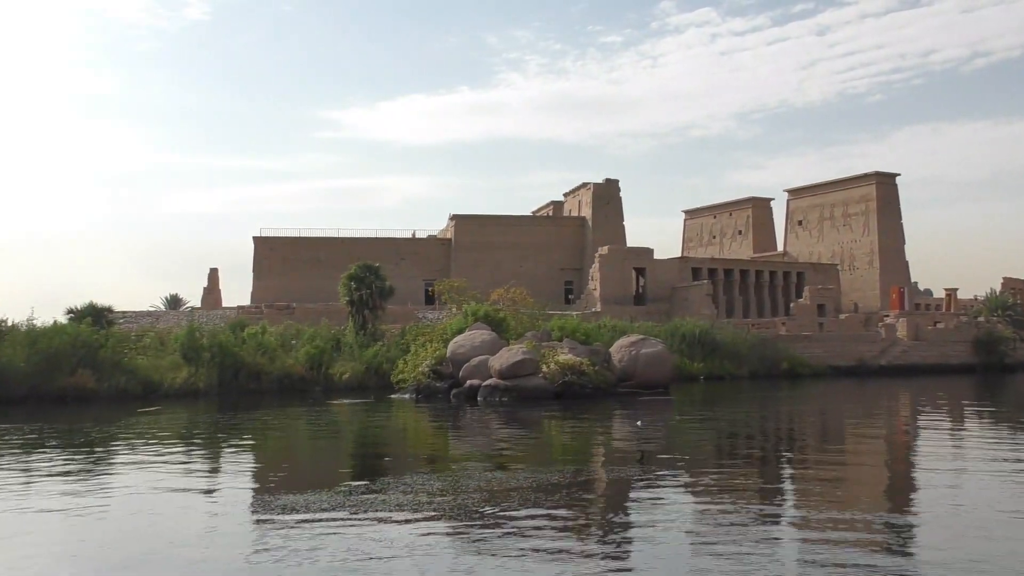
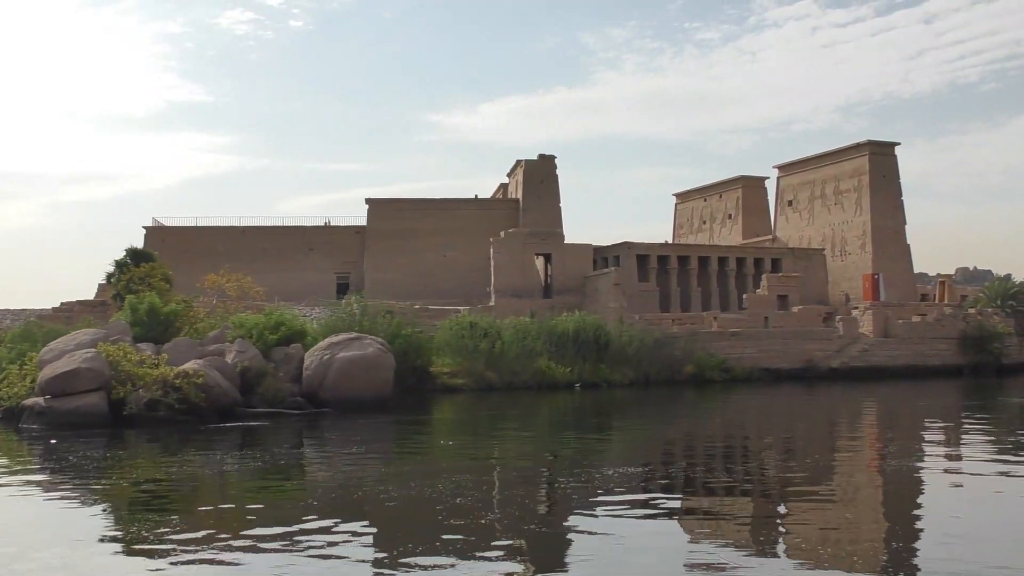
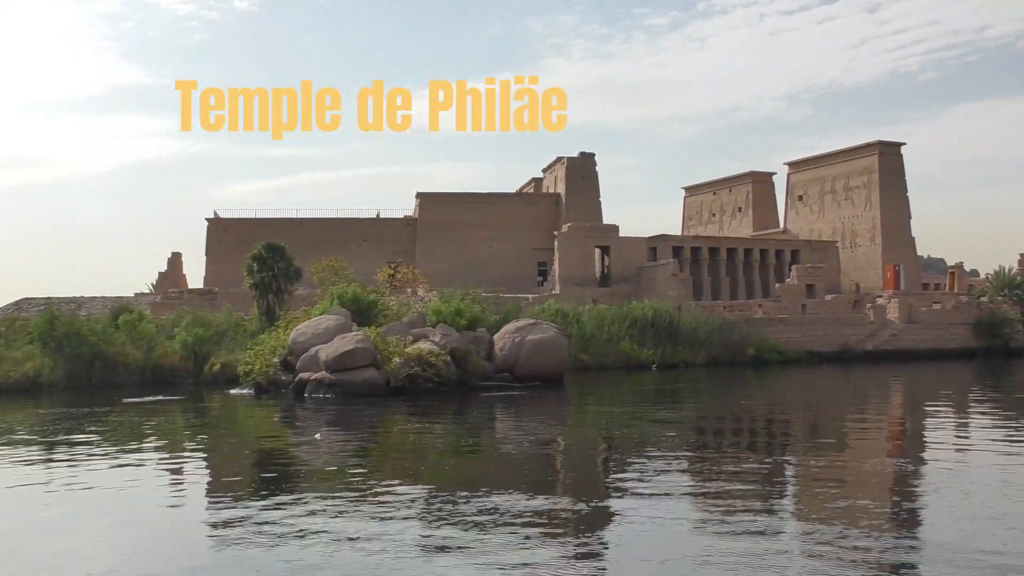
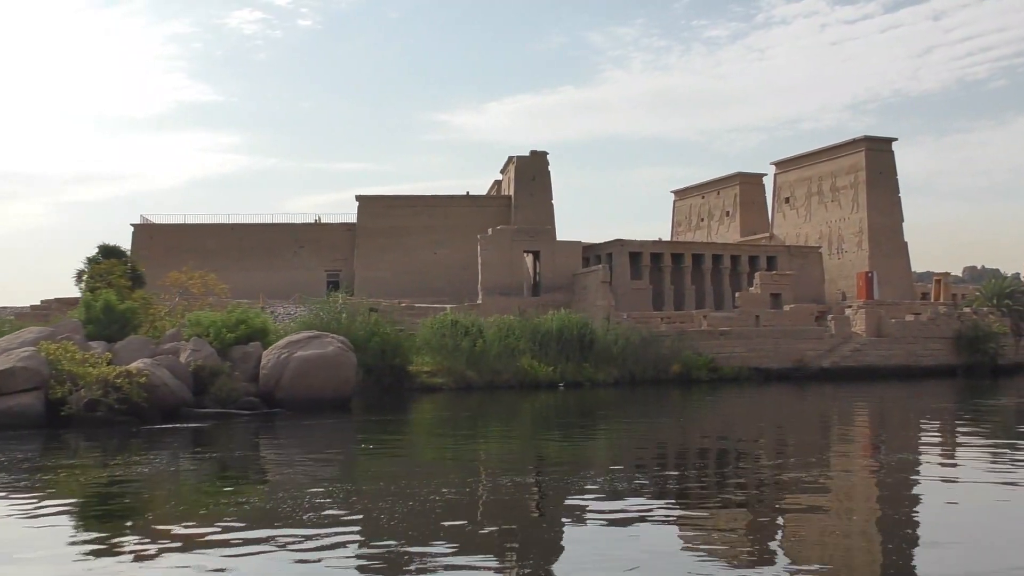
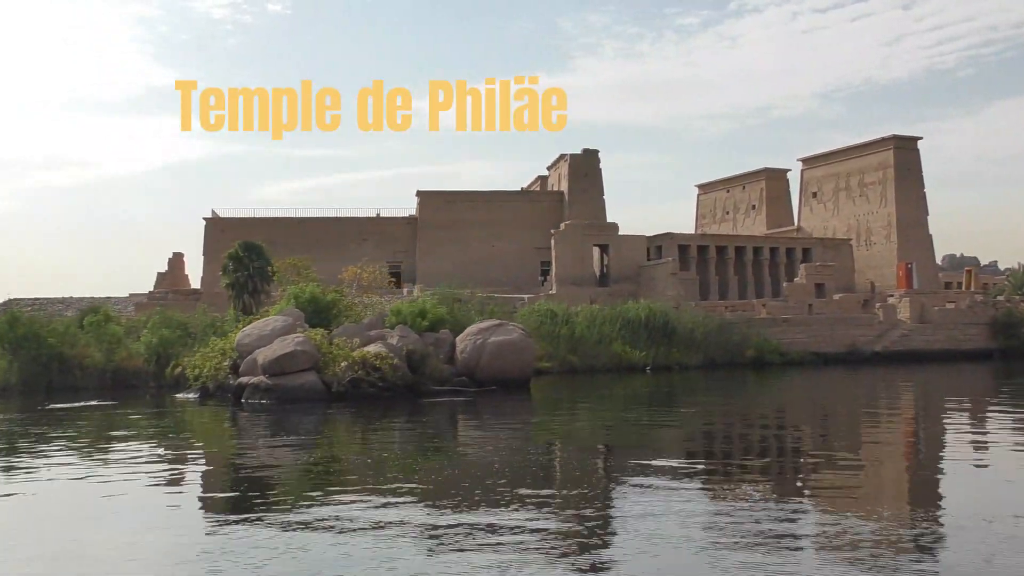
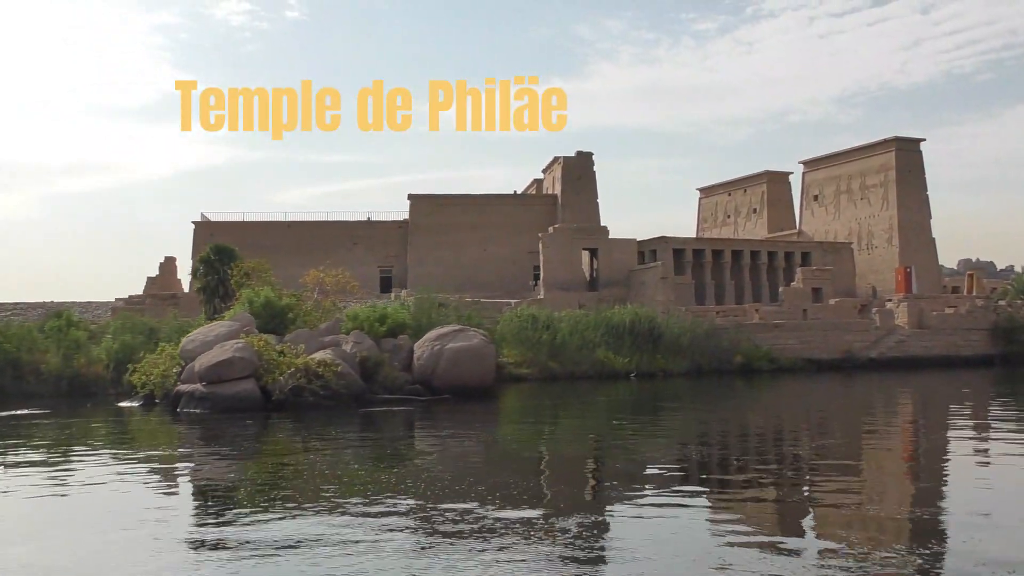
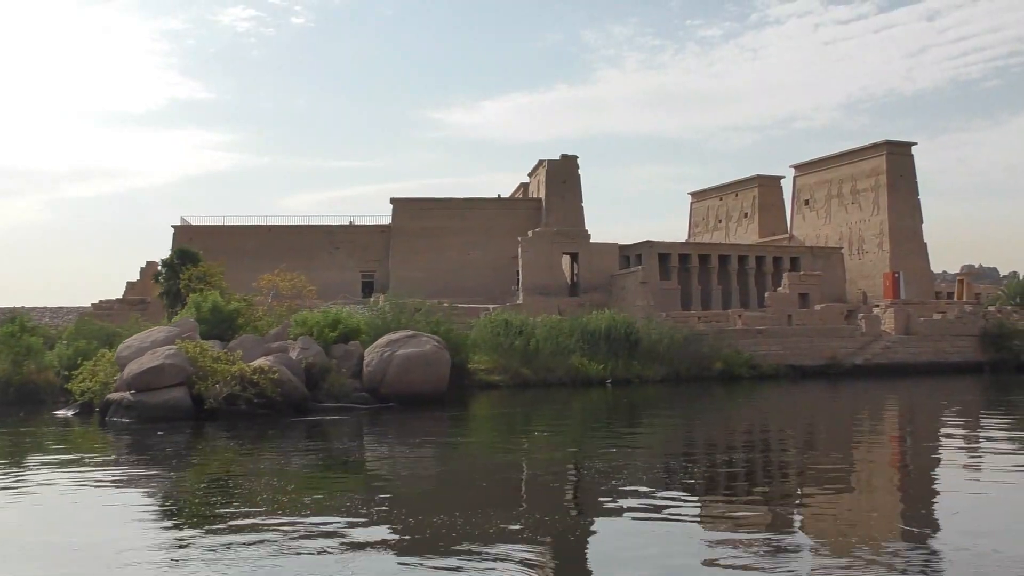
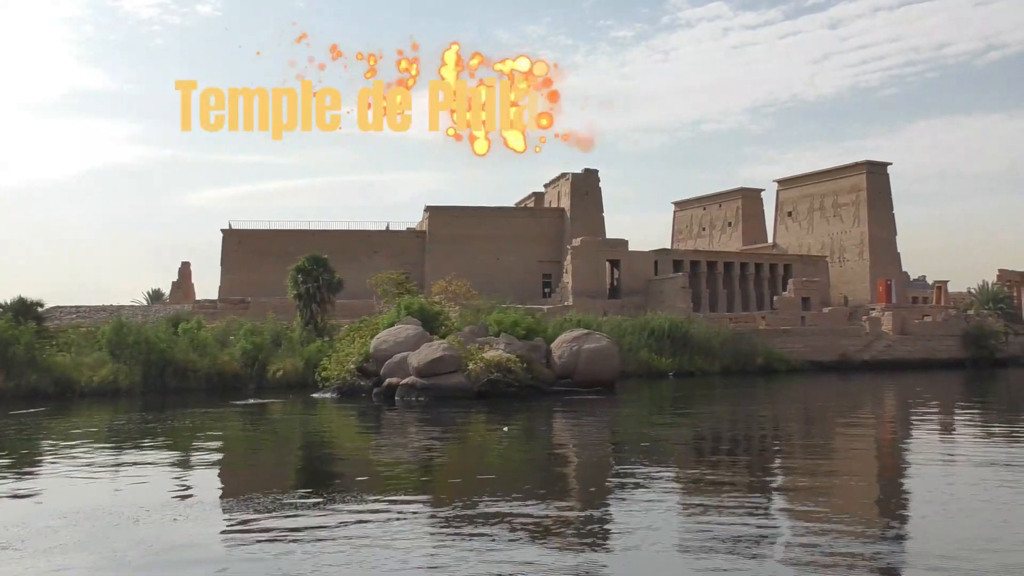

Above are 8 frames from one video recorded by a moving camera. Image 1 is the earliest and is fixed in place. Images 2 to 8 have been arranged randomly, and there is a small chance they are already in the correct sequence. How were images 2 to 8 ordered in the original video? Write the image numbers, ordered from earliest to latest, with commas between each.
8, 3, 5, 6, 7, 2, 4
